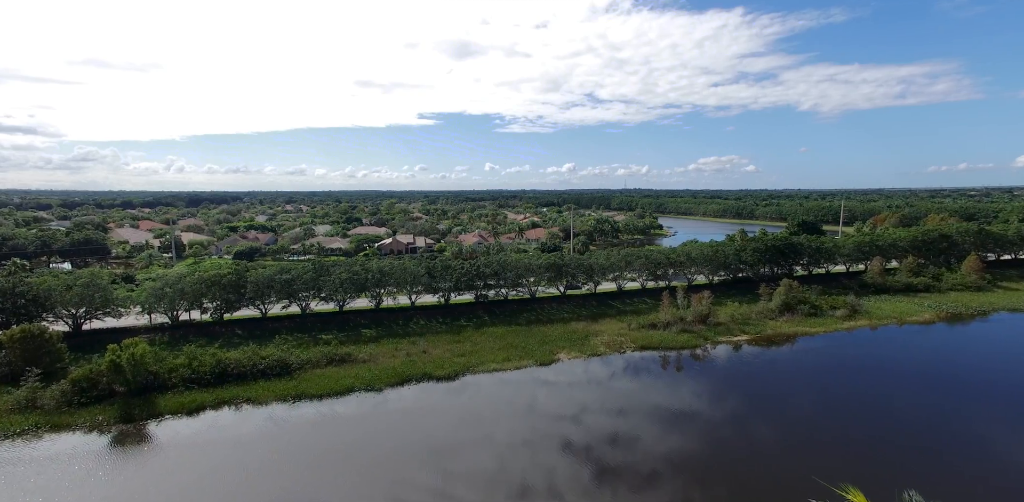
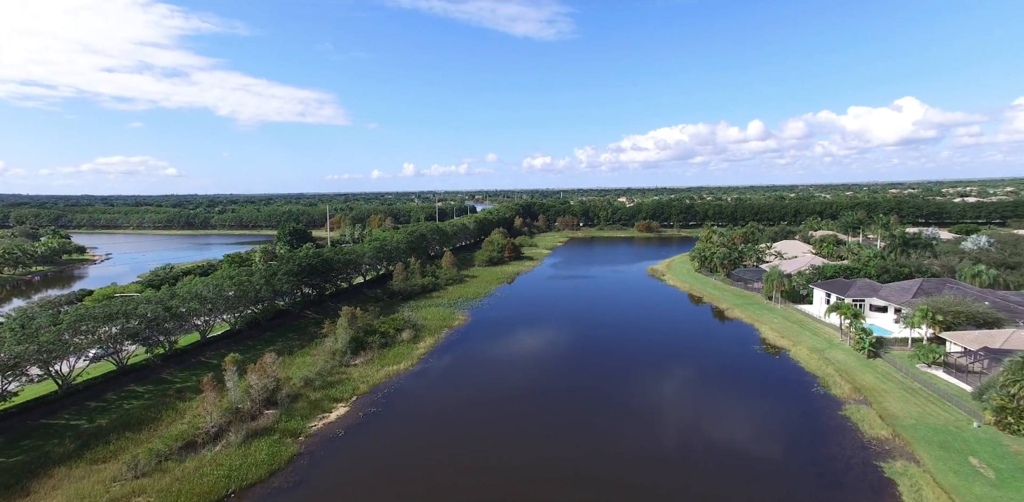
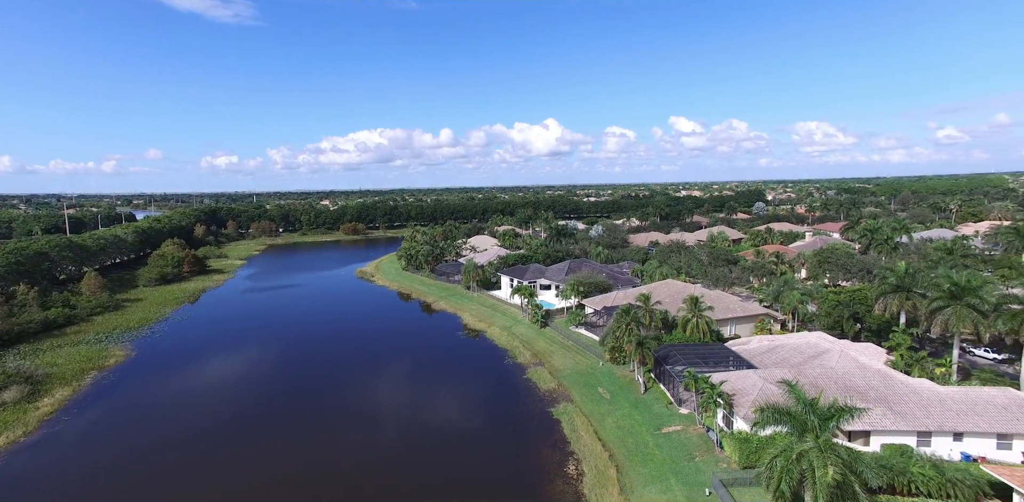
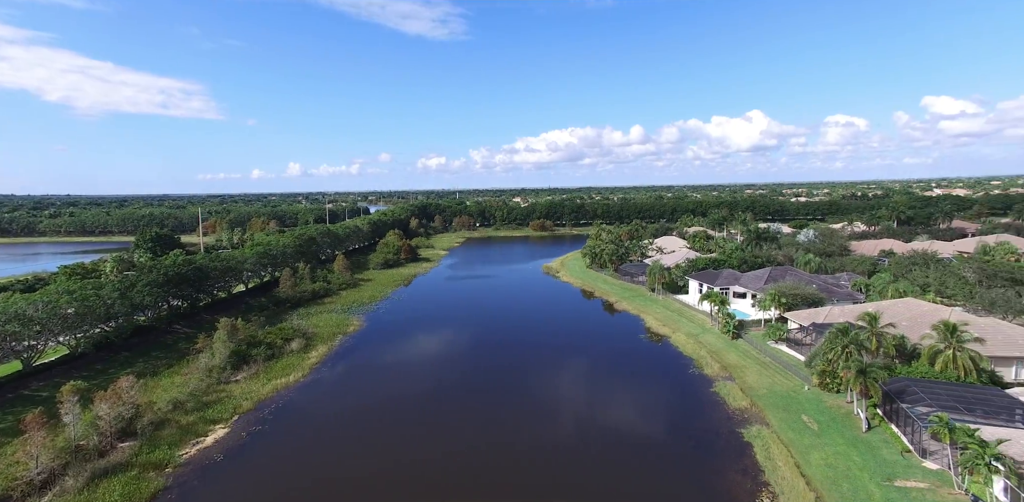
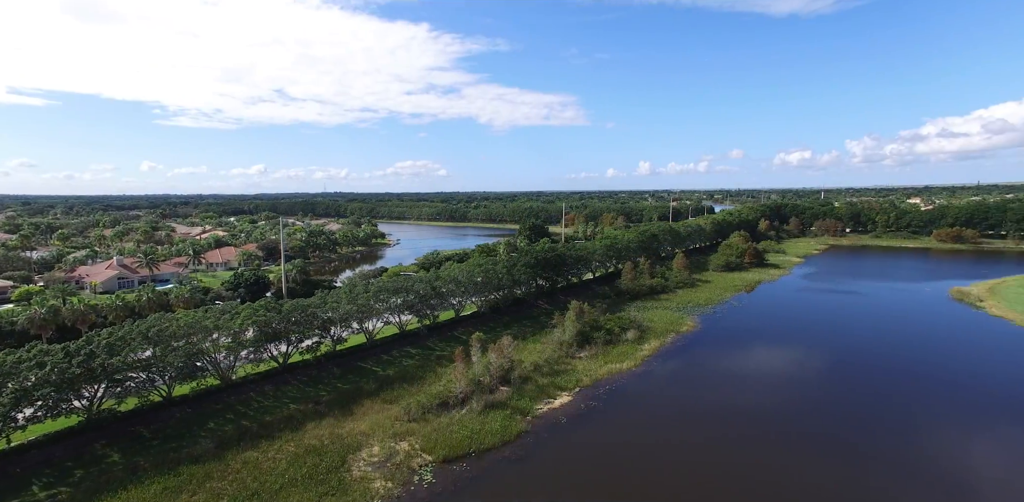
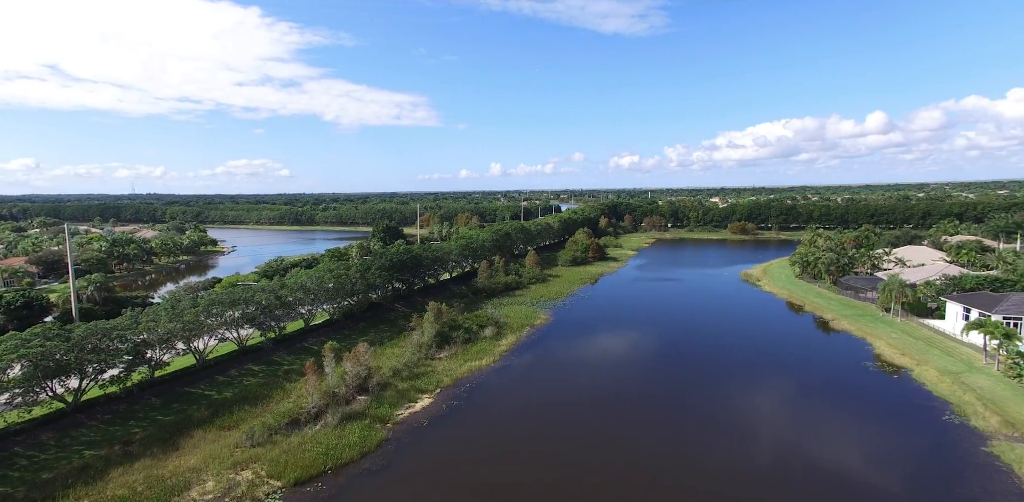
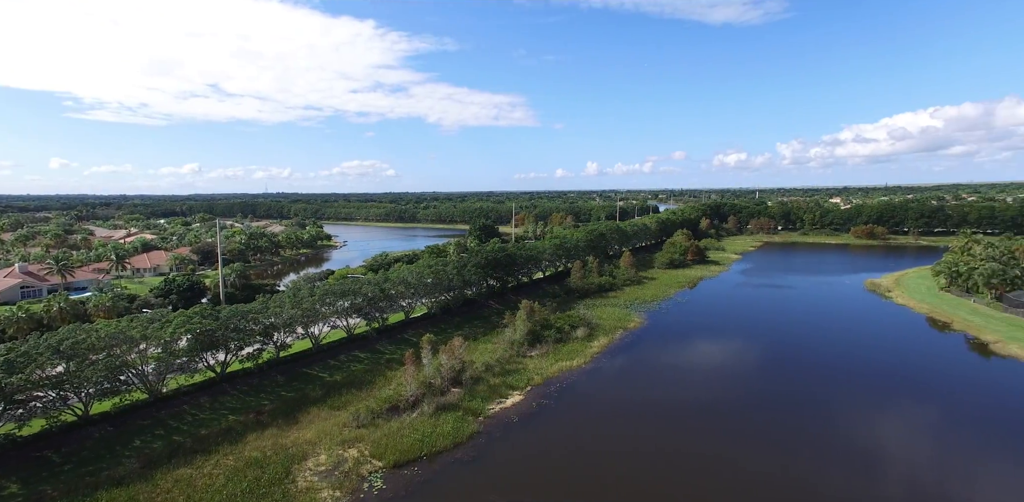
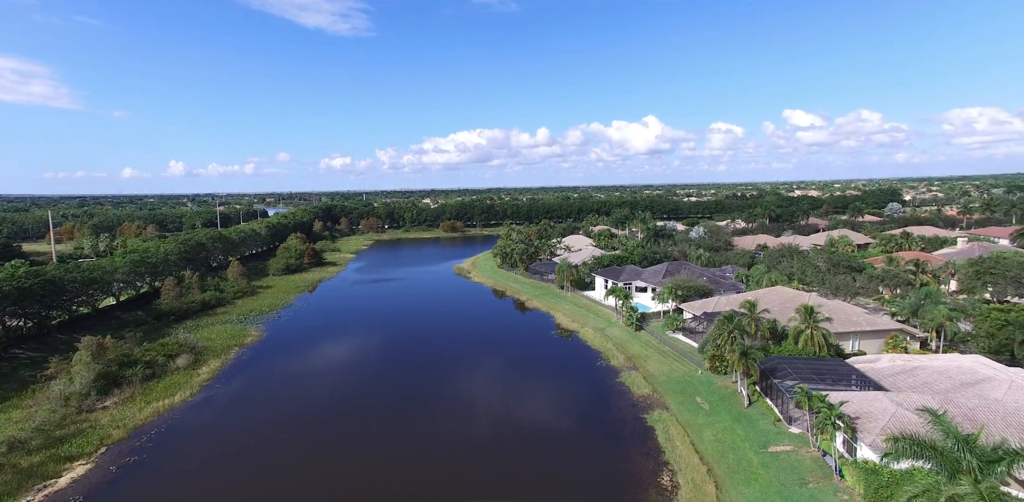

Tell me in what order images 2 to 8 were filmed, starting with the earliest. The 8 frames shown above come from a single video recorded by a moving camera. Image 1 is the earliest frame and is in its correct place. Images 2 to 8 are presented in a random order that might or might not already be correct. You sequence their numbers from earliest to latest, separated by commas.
5, 7, 6, 2, 4, 8, 3
